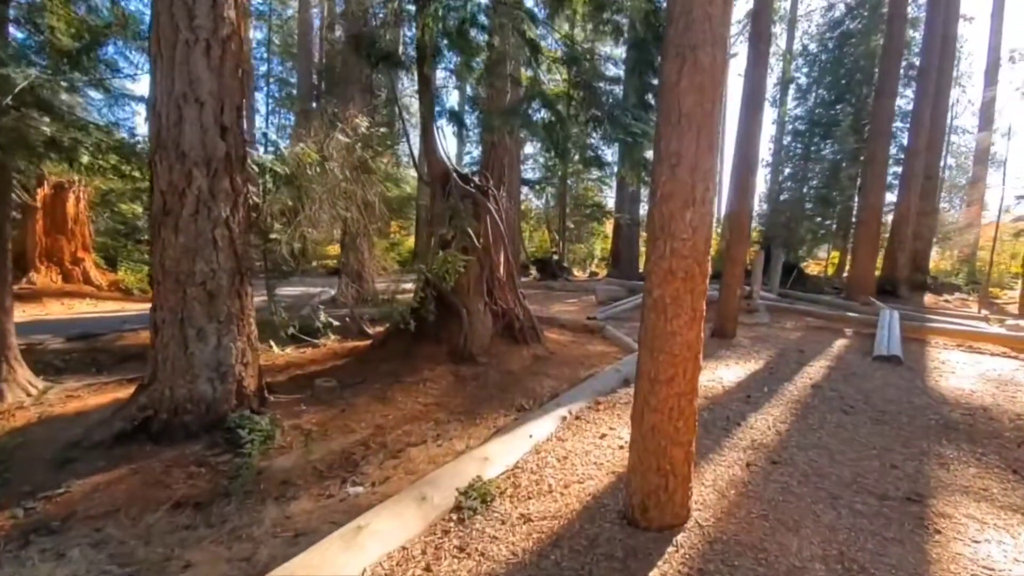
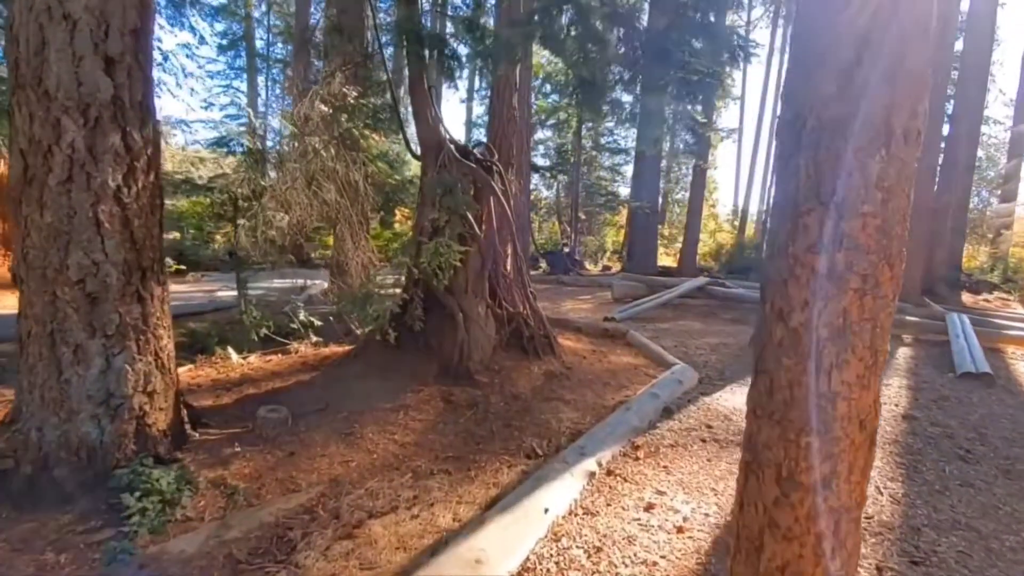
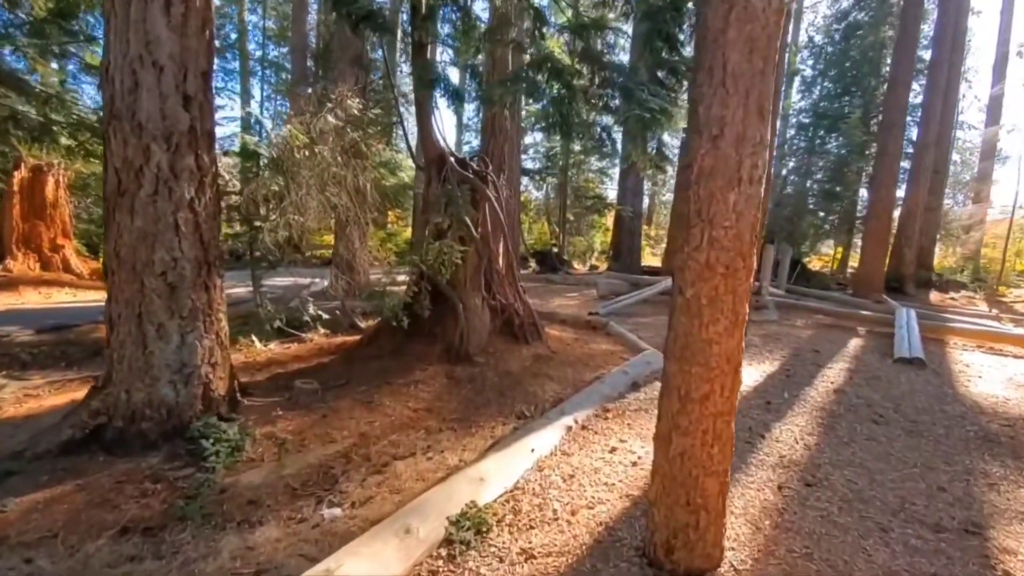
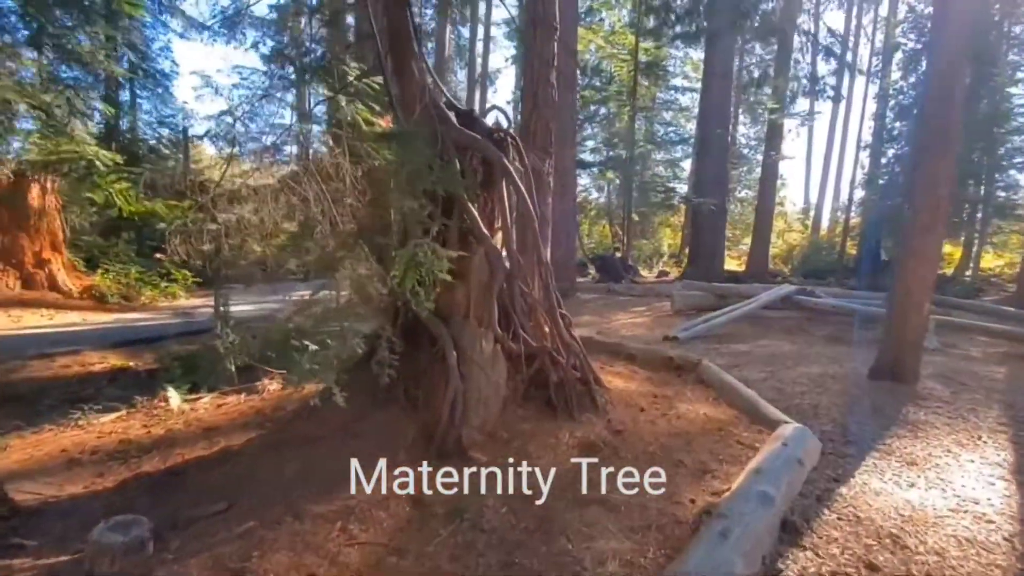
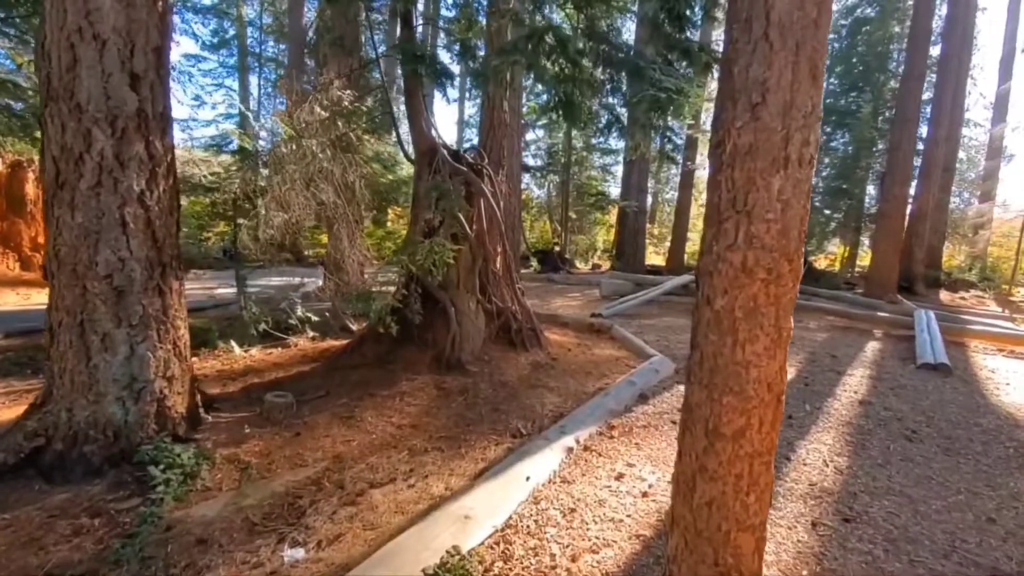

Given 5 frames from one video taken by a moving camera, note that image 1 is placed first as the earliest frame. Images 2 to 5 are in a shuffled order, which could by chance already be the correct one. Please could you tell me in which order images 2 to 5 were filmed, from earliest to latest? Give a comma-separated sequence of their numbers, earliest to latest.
3, 5, 2, 4
